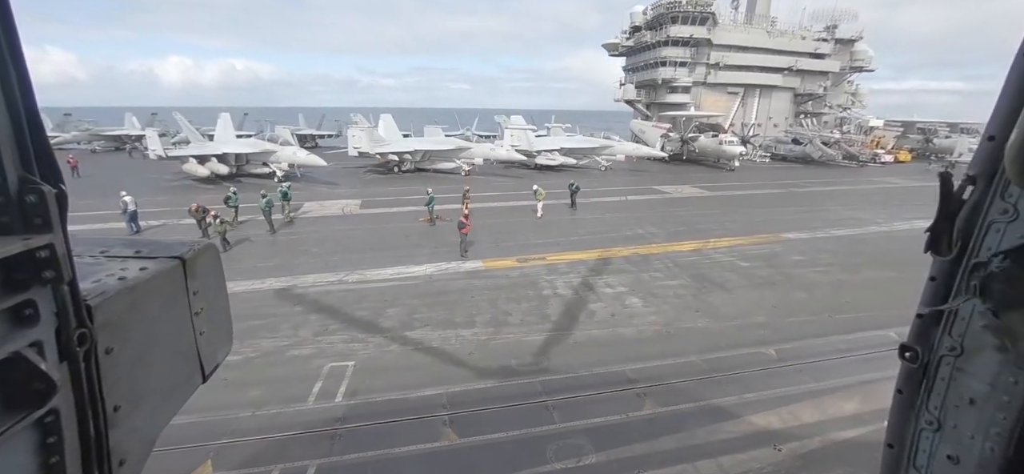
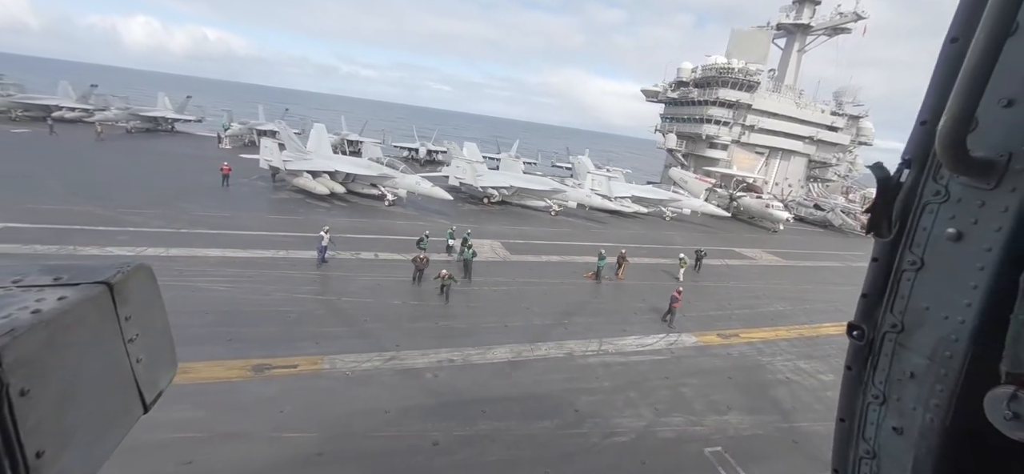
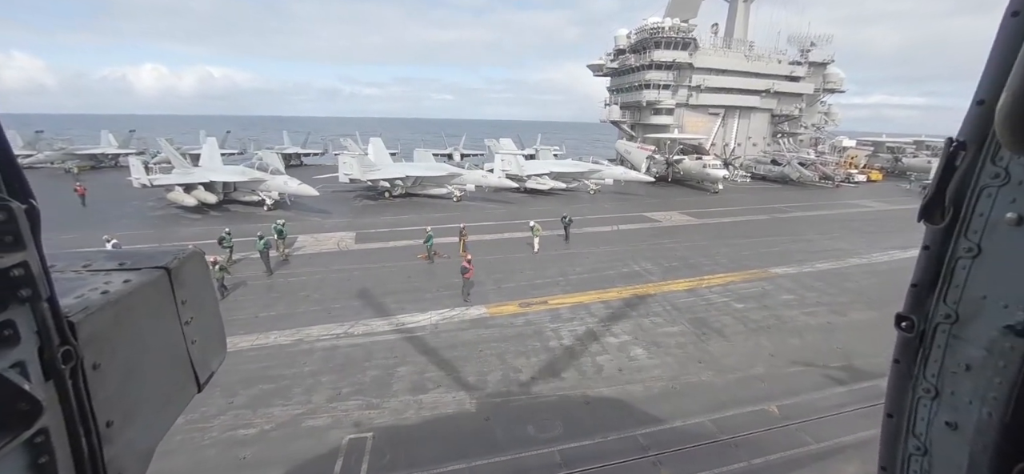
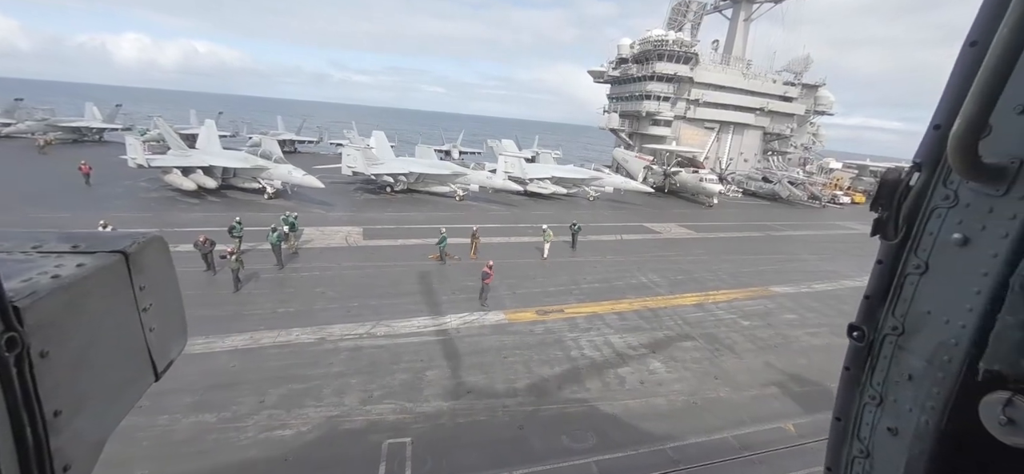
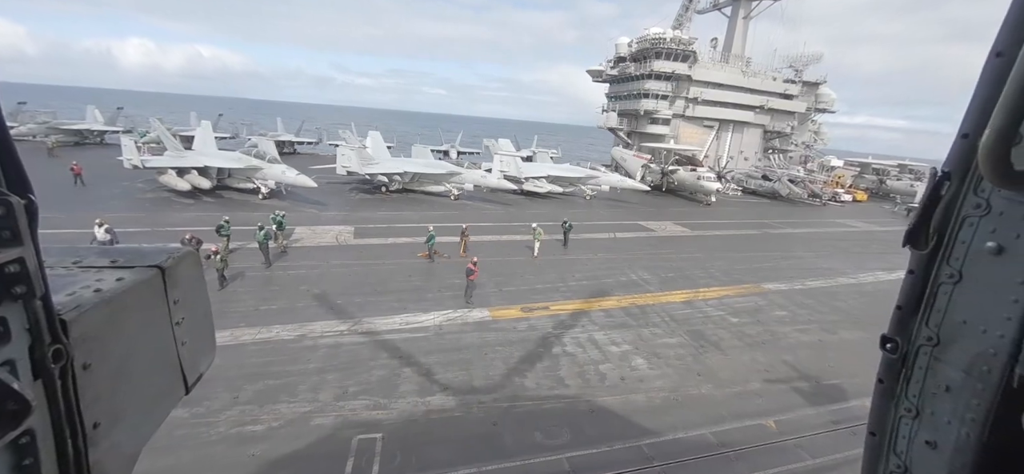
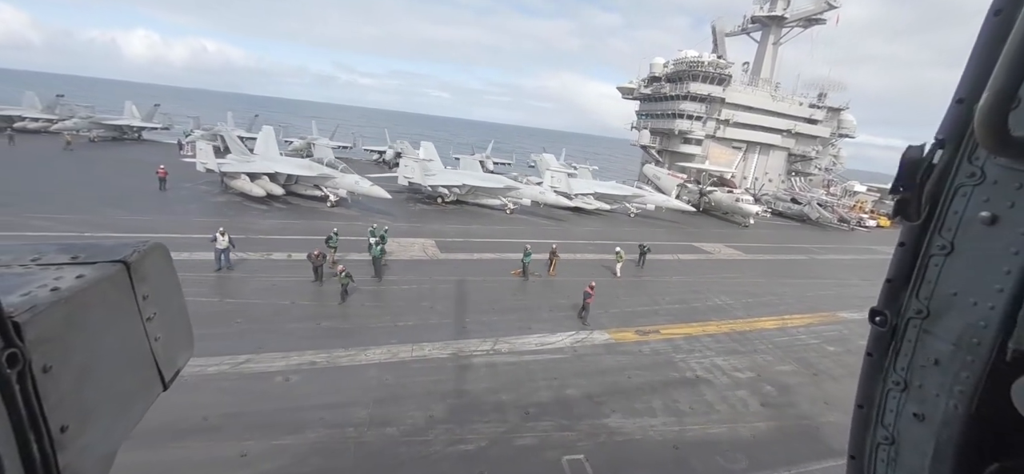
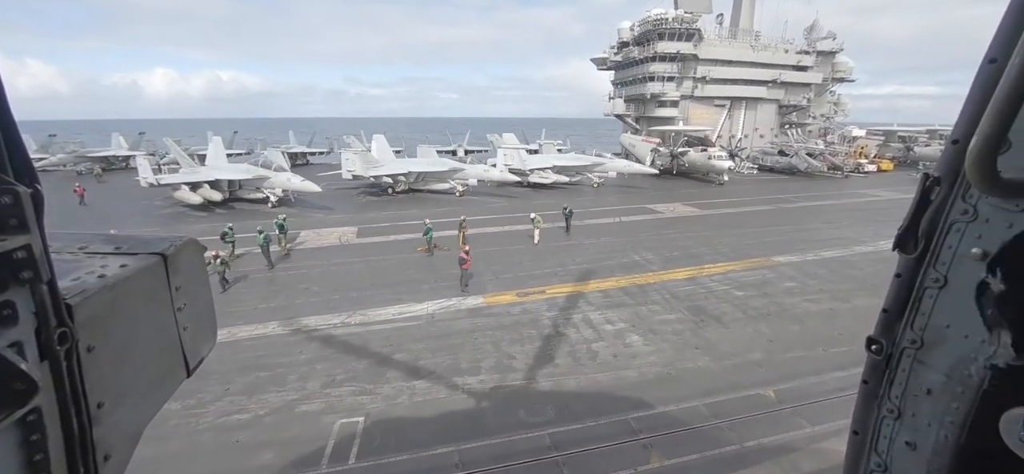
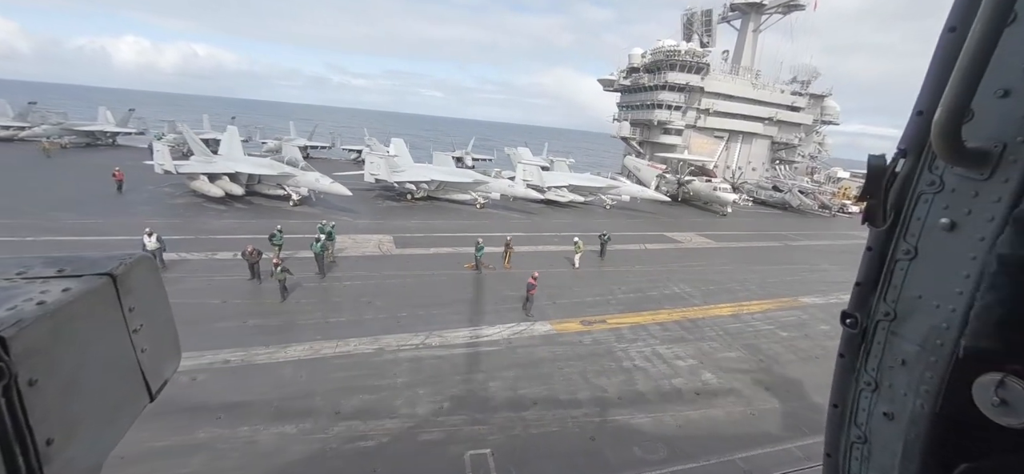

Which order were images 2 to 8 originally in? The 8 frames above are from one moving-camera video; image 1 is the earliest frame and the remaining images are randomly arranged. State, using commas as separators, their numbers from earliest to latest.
7, 3, 5, 4, 8, 6, 2
